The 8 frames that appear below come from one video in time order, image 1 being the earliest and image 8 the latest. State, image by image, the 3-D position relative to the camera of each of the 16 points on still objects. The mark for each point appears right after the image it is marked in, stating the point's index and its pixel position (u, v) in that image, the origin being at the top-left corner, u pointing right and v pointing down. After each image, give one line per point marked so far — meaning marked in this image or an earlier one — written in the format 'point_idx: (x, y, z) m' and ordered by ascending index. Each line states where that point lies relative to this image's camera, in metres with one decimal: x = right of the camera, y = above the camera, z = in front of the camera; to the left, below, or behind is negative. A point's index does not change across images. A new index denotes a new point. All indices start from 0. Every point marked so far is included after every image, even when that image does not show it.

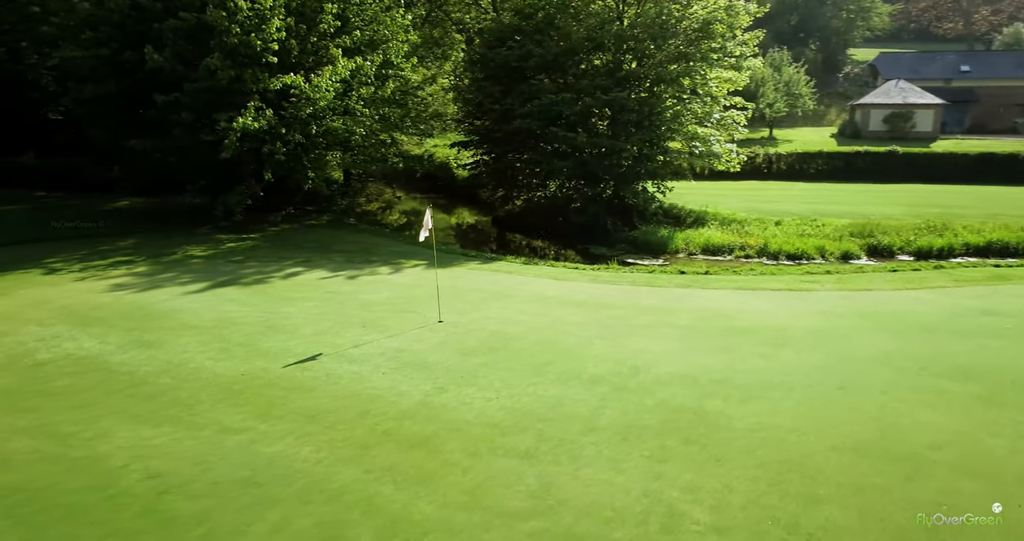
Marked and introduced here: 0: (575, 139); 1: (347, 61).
0: (+1.6, +3.4, +18.6) m
1: (-3.9, +4.9, +16.8) m
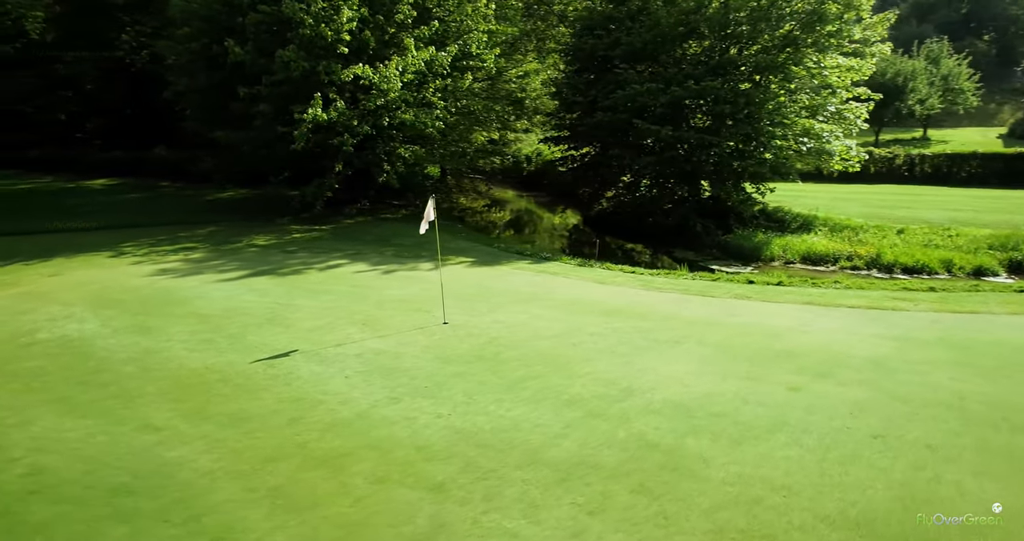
0: (+3.6, +3.3, +17.1) m
1: (-2.1, +5.0, +16.4) m
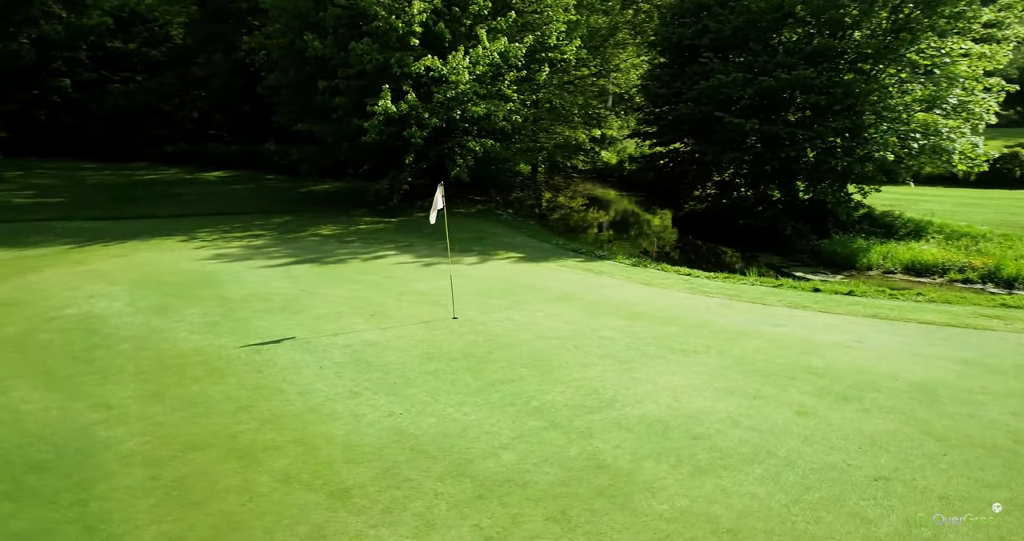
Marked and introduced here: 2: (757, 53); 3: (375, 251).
0: (+5.3, +3.2, +15.8) m
1: (-0.4, +5.1, +16.1) m
2: (+5.8, +5.2, +16.9) m
3: (-2.5, +0.4, +12.6) m
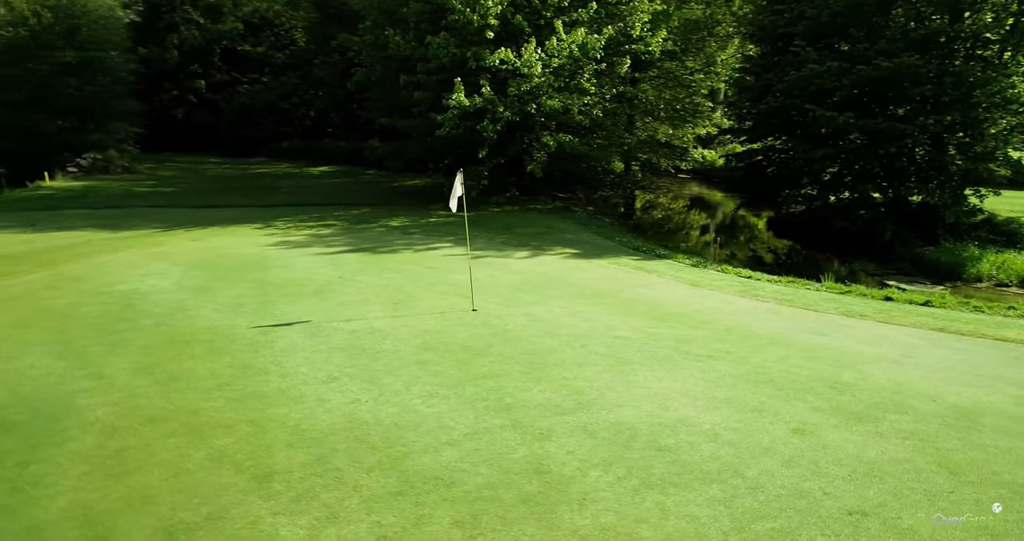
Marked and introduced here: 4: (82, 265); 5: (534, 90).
0: (+6.8, +3.0, +14.5) m
1: (+1.3, +5.2, +15.7) m
2: (+7.6, +5.0, +15.4) m
3: (-1.5, +0.5, +12.6) m
4: (-6.3, +0.1, +10.3) m
5: (+0.5, +4.0, +15.6) m
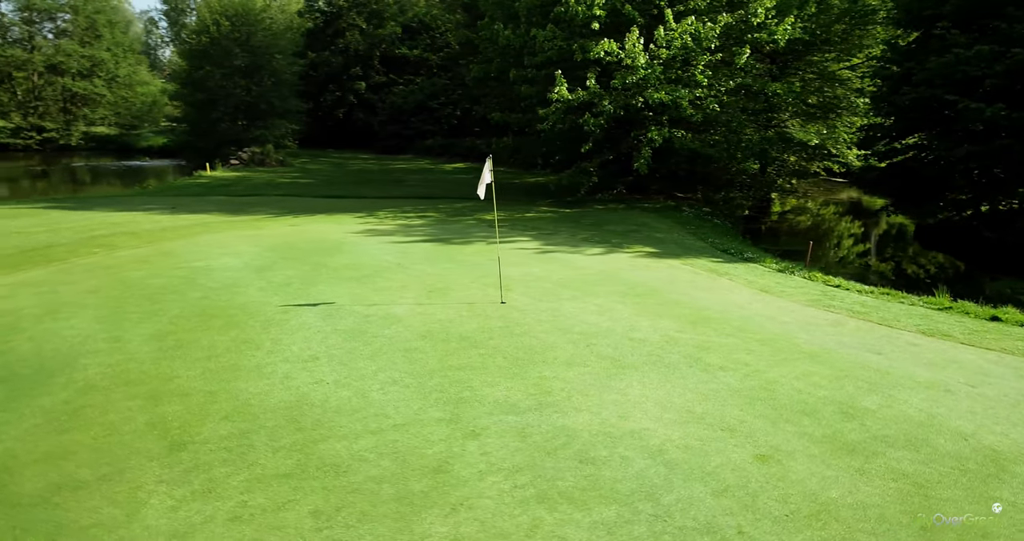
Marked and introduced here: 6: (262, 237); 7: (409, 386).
0: (+8.5, +2.7, +12.4) m
1: (+3.6, +5.1, +14.8) m
2: (+9.6, +4.6, +13.2) m
3: (0.0, +0.6, +12.4) m
4: (-5.2, +0.4, +11.2) m
5: (+2.7, +4.0, +15.0) m
6: (-4.1, +0.5, +11.7) m
7: (-0.7, -0.8, +5.2) m
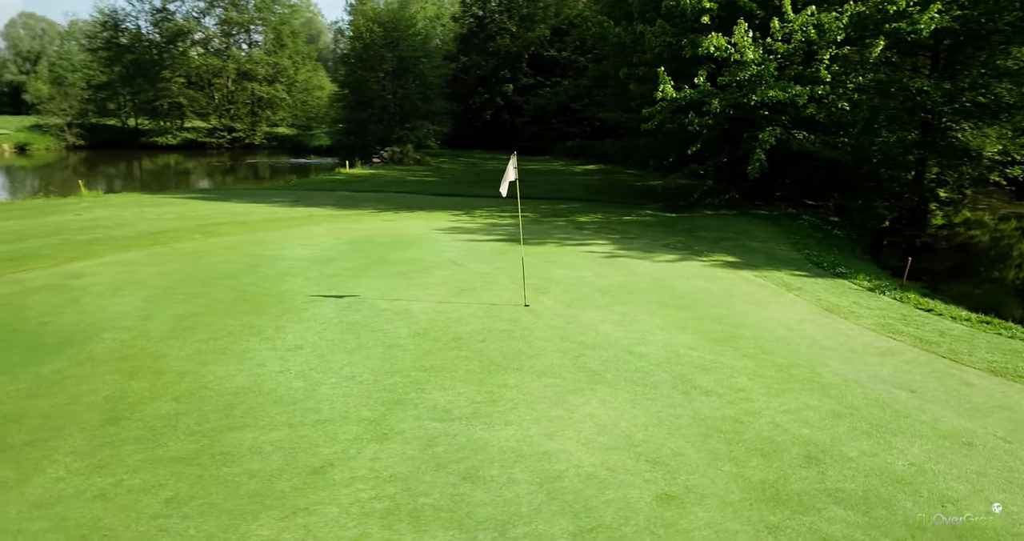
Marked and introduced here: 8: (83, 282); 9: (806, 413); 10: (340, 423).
0: (+9.7, +2.2, +10.1) m
1: (+5.6, +4.8, +13.5) m
2: (+11.1, +4.1, +10.6) m
3: (+1.3, +0.5, +12.0) m
4: (-4.0, +0.6, +12.0) m
5: (+4.7, +3.7, +13.9) m
6: (-2.8, +0.7, +12.2) m
7: (-1.0, -0.8, +5.1) m
8: (-5.0, -0.1, +8.3) m
9: (+1.9, -0.9, +4.5) m
10: (-1.0, -0.9, +4.4) m
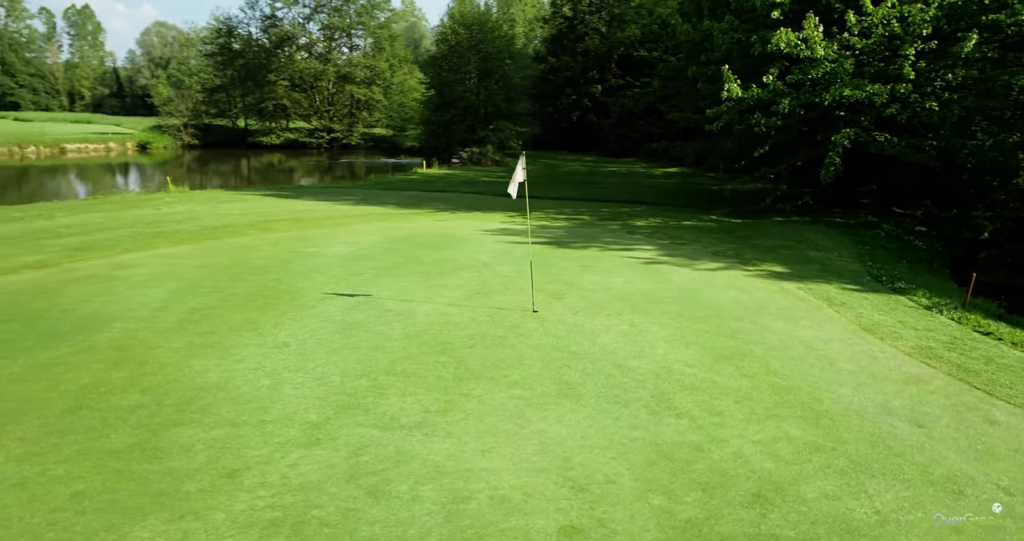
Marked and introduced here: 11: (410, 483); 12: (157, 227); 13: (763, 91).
0: (+10.2, +1.9, +8.5) m
1: (+6.6, +4.6, +12.5) m
2: (+11.6, +3.7, +8.9) m
3: (+2.0, +0.4, +11.5) m
4: (-3.3, +0.7, +12.2) m
5: (+5.7, +3.5, +12.9) m
6: (-2.0, +0.7, +12.3) m
7: (-1.3, -0.8, +5.0) m
8: (-4.7, 0.0, +8.7) m
9: (+1.6, -1.0, +4.0) m
10: (-1.4, -0.9, +4.3) m
11: (-0.5, -1.1, +3.5) m
12: (-6.3, +0.8, +12.6) m
13: (+4.7, +3.4, +13.4) m
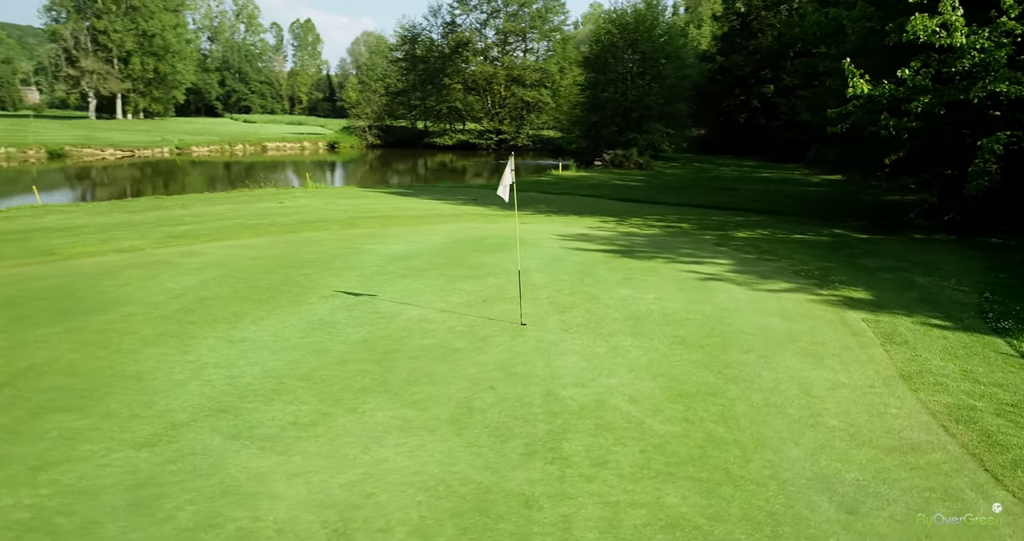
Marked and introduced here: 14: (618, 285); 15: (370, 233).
0: (+10.2, +1.2, +5.5) m
1: (+7.8, +4.1, +10.2) m
2: (+11.8, +3.0, +5.4) m
3: (+3.0, +0.2, +10.4) m
4: (-2.0, +0.7, +12.4) m
5: (+7.1, +3.1, +10.8) m
6: (-0.8, +0.7, +12.1) m
7: (-1.9, -0.8, +4.9) m
8: (-4.3, +0.1, +9.4) m
9: (+0.6, -1.1, +3.3) m
10: (-2.2, -0.9, +4.3) m
11: (-1.5, -1.1, +3.3) m
12: (-4.8, +1.0, +13.5) m
13: (+6.2, +3.0, +11.6) m
14: (+1.3, -0.2, +8.3) m
15: (-2.4, +0.6, +11.7) m
